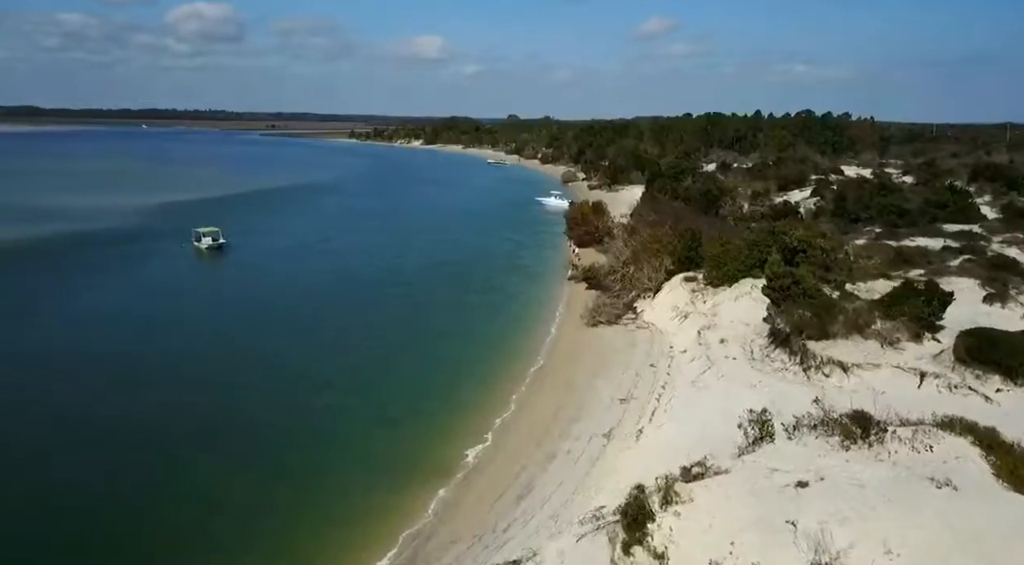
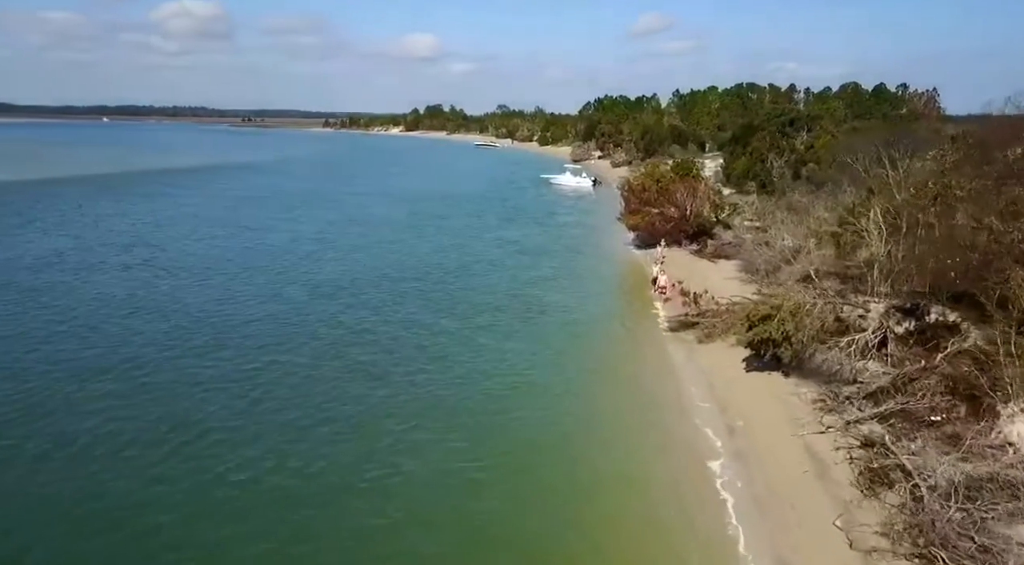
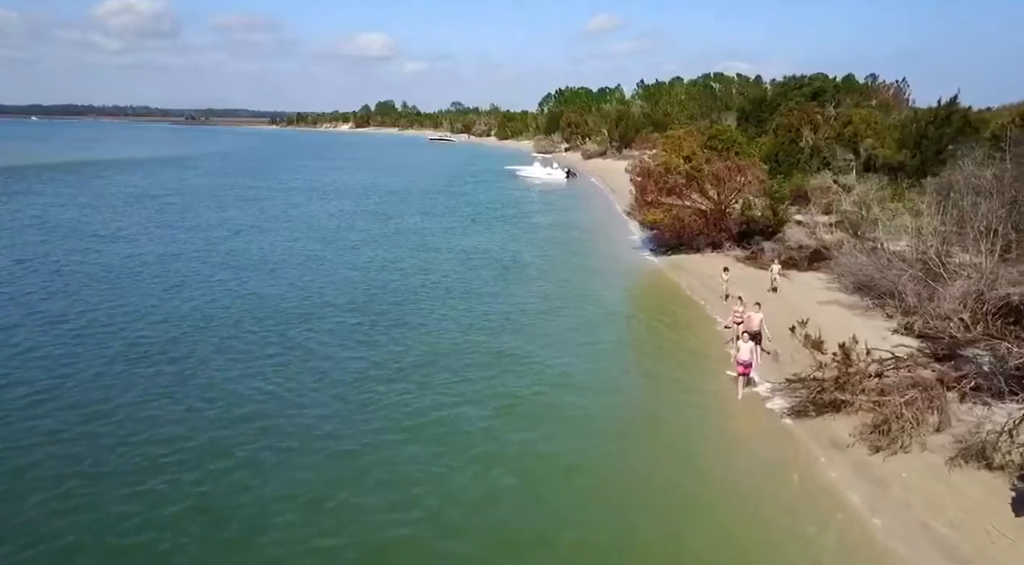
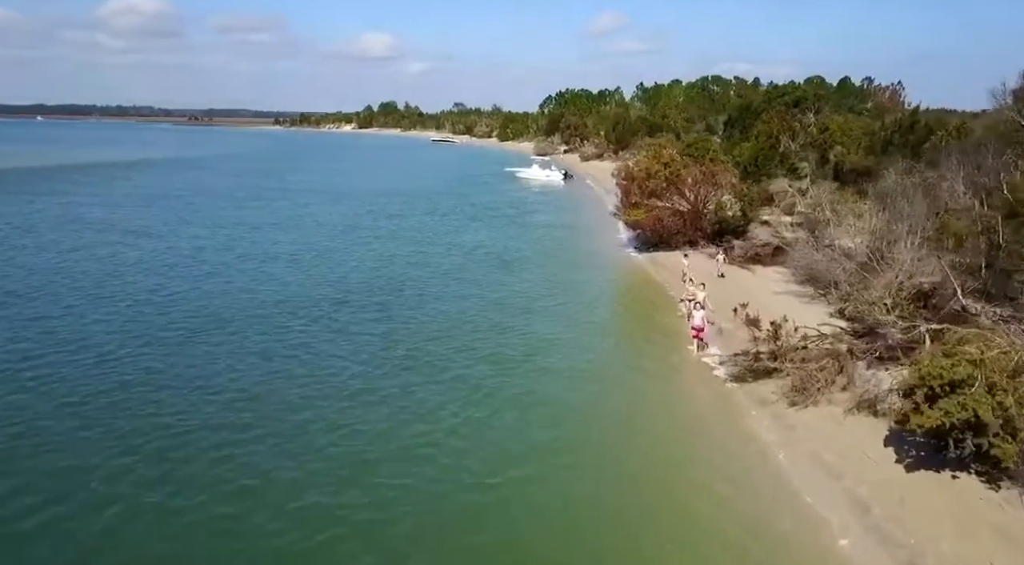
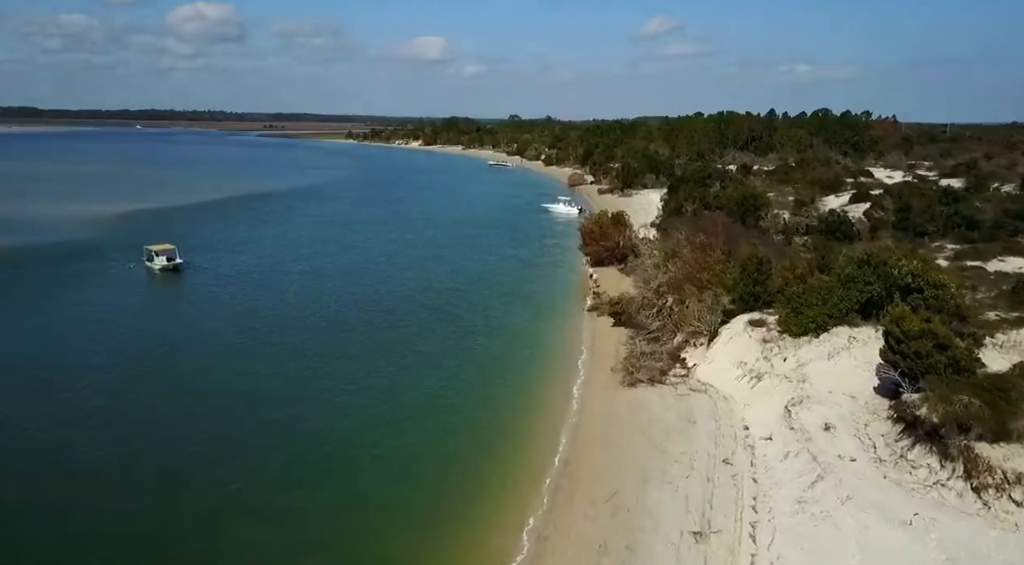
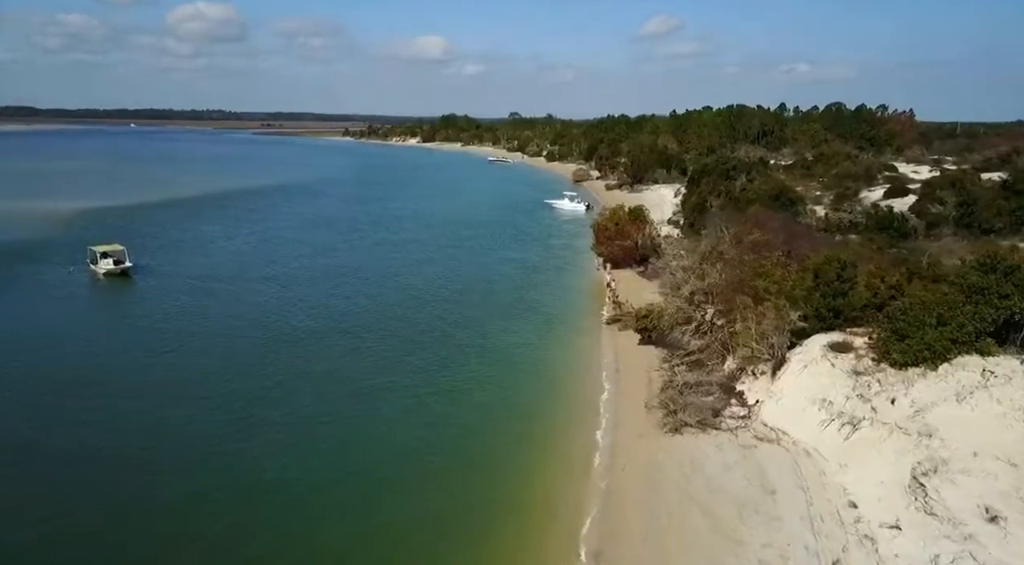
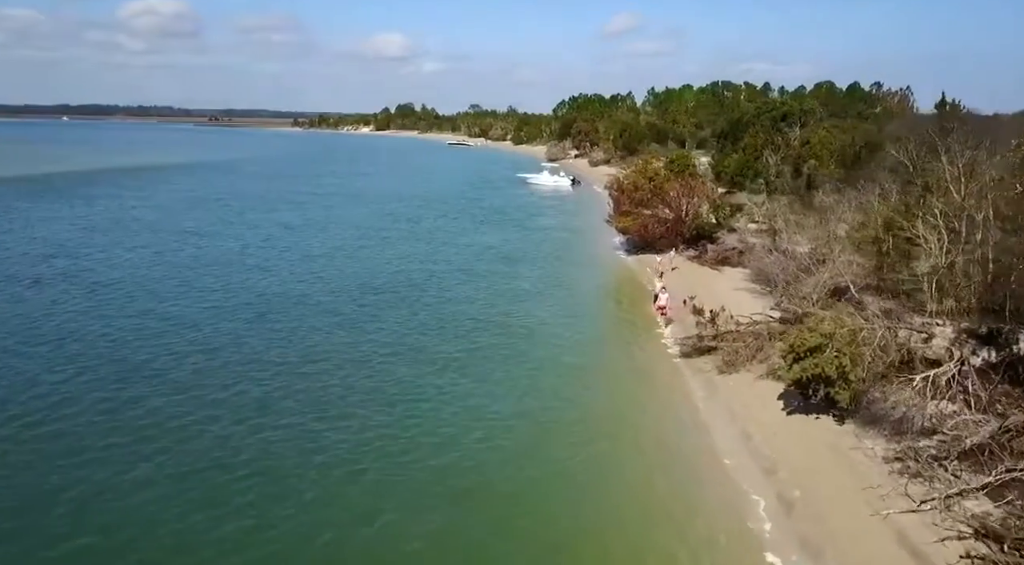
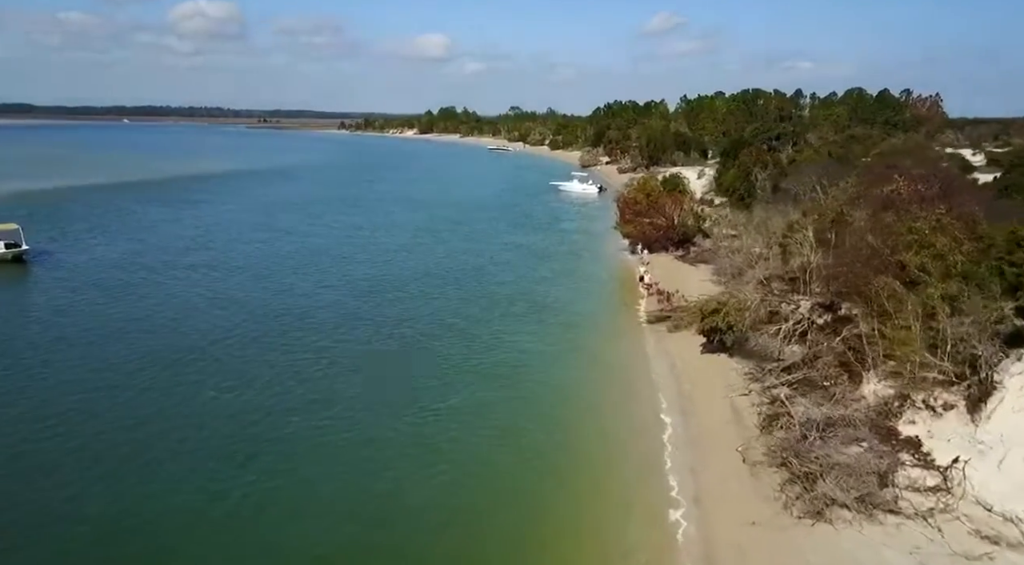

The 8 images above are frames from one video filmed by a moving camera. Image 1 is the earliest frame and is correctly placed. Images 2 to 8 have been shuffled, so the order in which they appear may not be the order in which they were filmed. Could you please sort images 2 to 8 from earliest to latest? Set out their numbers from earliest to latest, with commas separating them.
5, 6, 8, 2, 7, 4, 3
